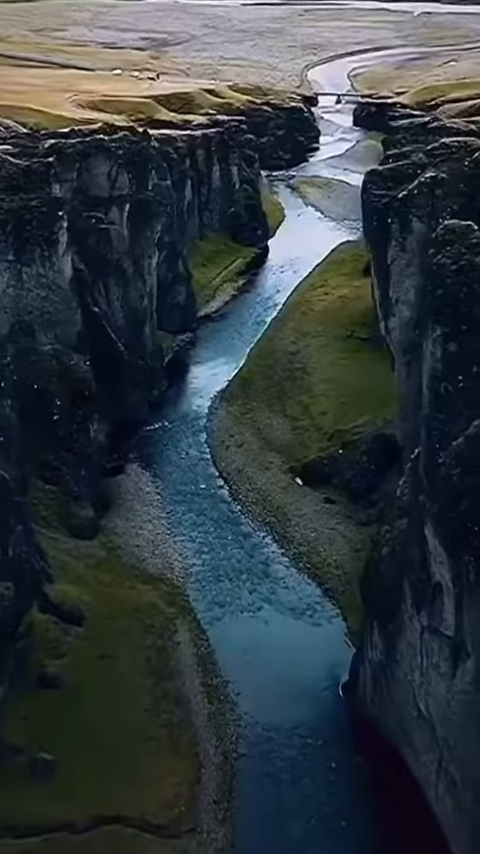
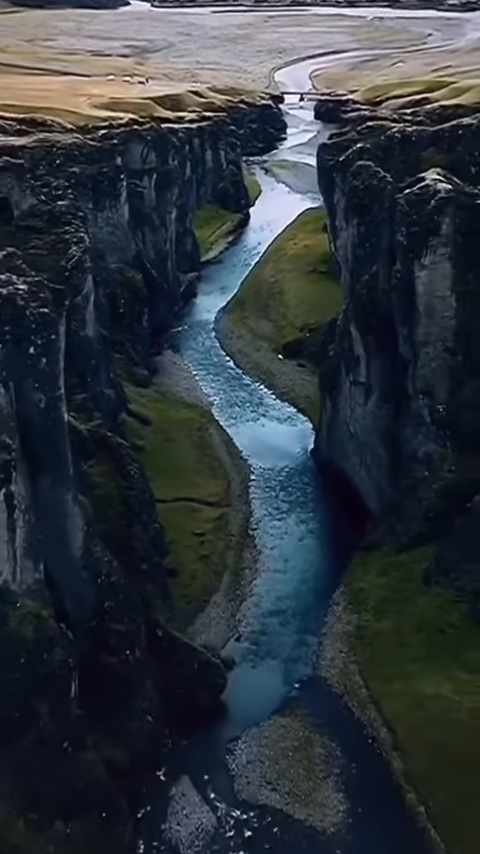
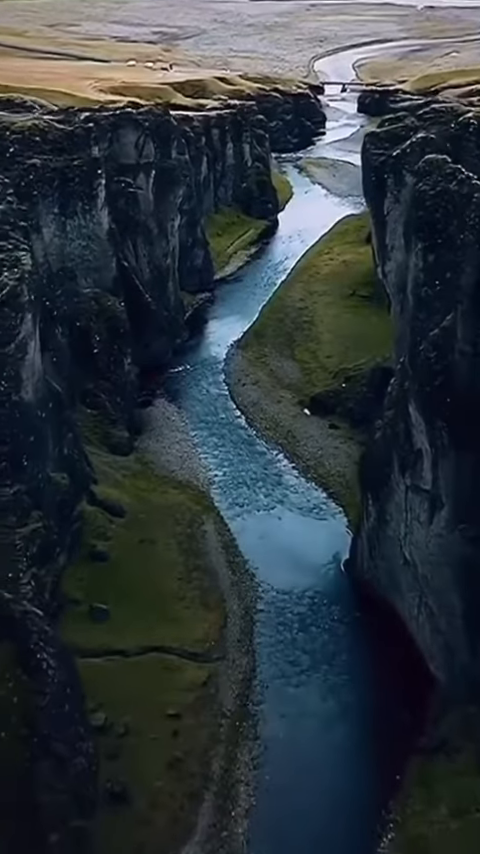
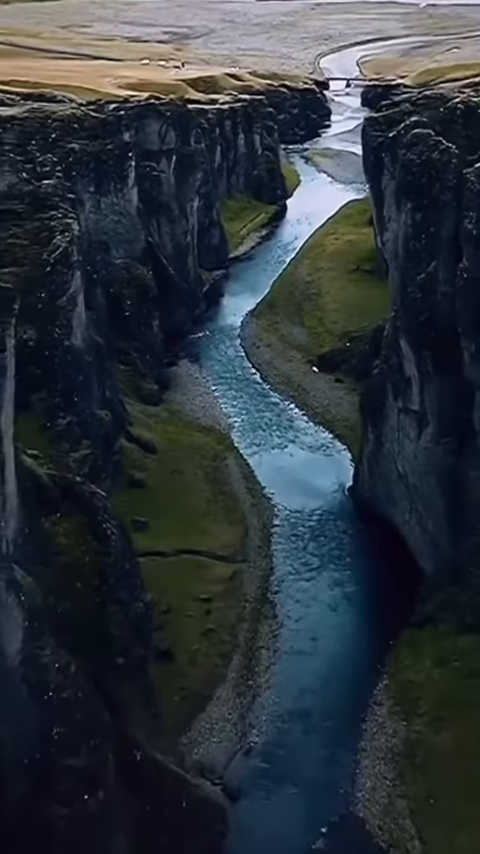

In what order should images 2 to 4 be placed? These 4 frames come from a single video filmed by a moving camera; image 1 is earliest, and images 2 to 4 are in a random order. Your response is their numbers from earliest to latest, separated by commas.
3, 4, 2
